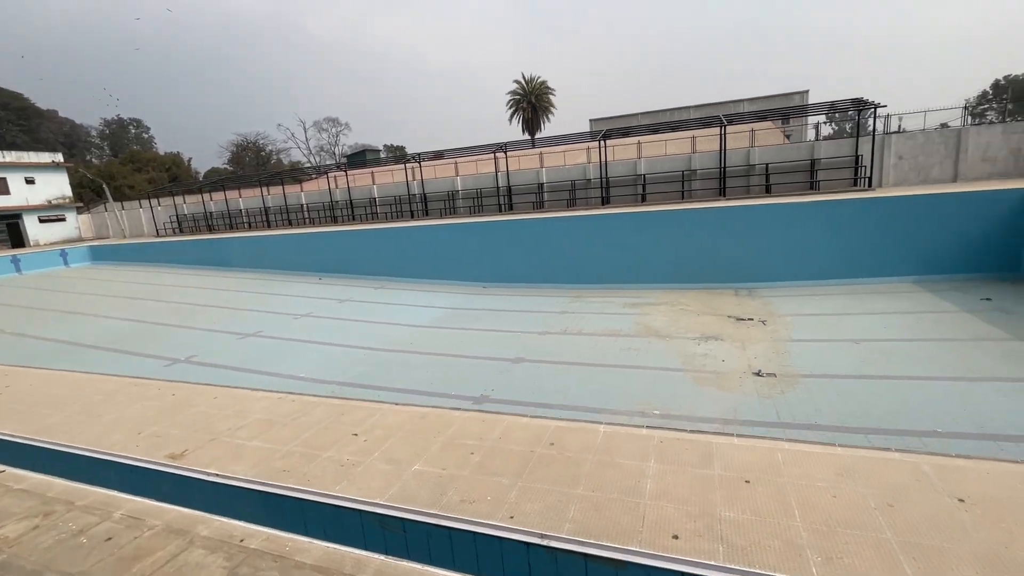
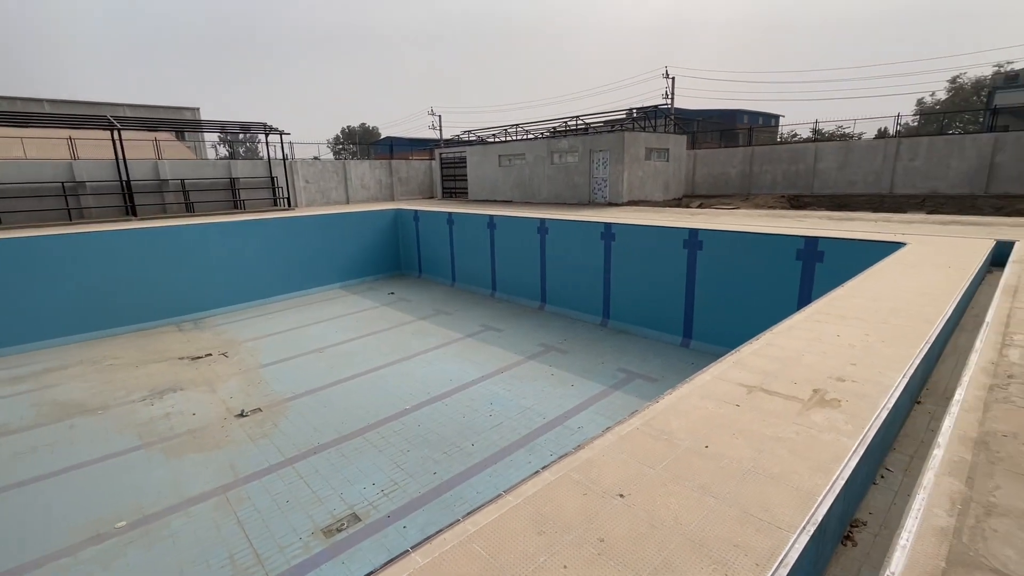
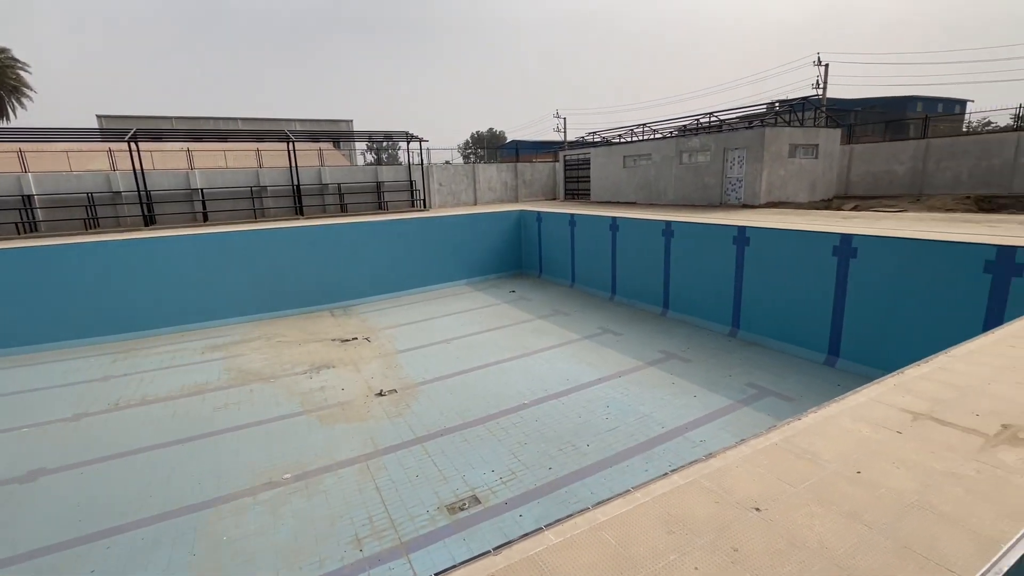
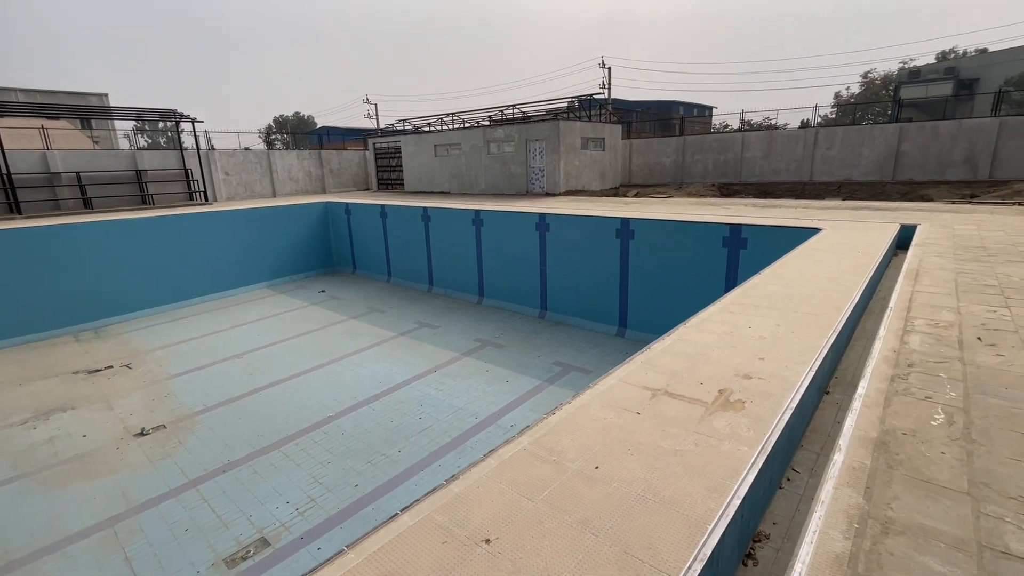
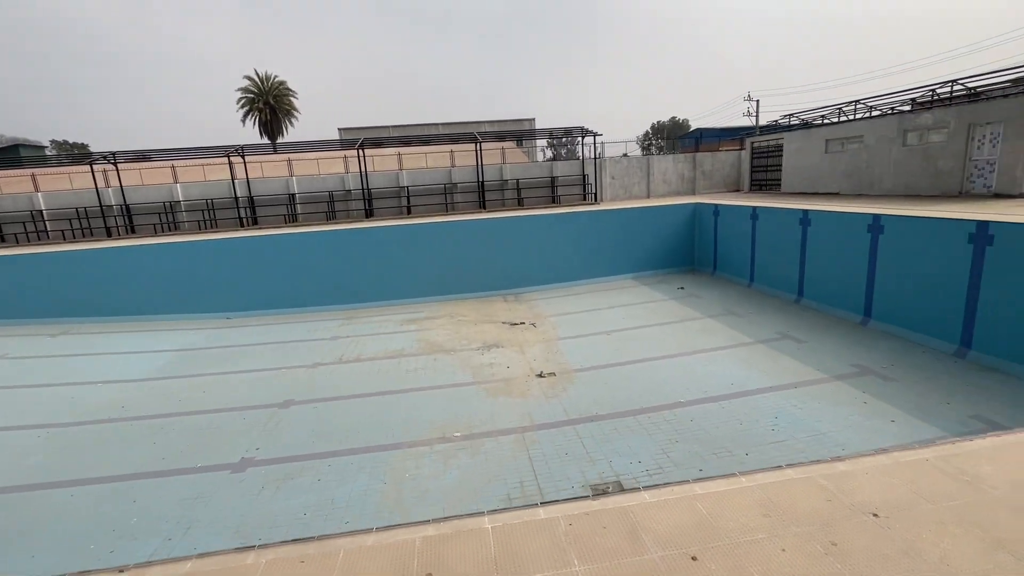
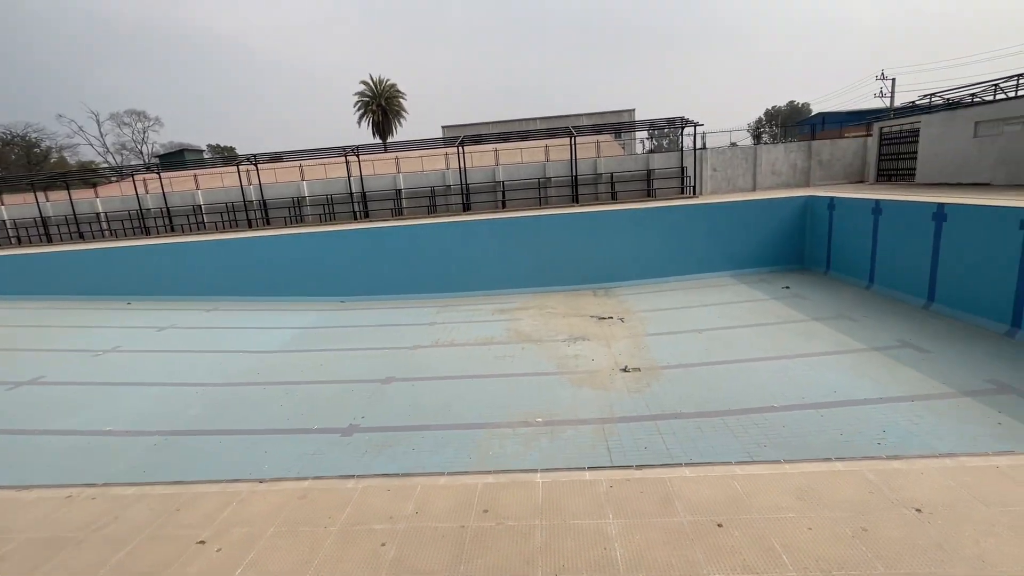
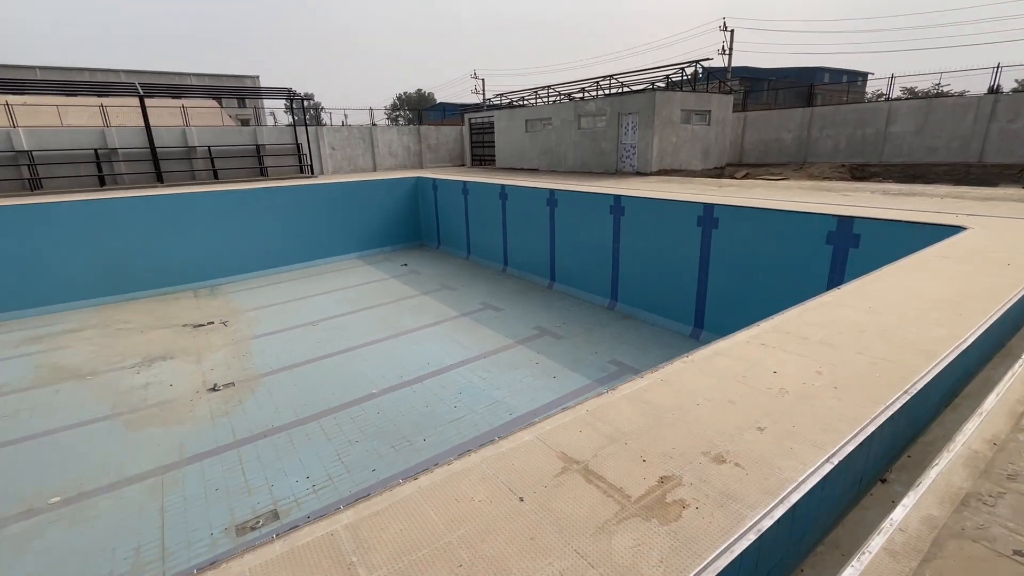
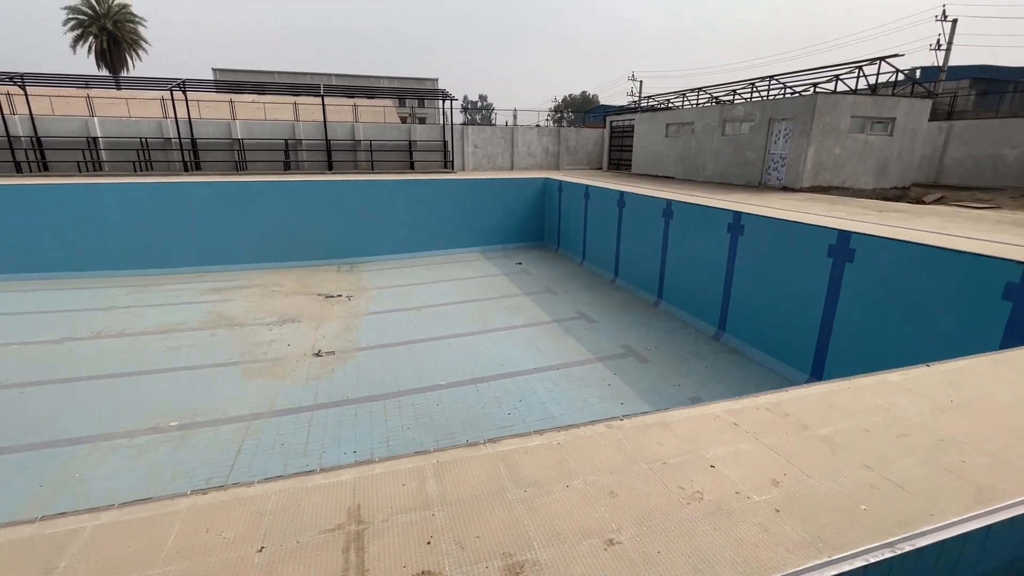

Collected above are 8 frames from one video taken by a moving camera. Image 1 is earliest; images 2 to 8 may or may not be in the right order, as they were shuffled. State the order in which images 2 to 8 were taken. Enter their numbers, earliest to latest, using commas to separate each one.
6, 5, 3, 2, 4, 7, 8
